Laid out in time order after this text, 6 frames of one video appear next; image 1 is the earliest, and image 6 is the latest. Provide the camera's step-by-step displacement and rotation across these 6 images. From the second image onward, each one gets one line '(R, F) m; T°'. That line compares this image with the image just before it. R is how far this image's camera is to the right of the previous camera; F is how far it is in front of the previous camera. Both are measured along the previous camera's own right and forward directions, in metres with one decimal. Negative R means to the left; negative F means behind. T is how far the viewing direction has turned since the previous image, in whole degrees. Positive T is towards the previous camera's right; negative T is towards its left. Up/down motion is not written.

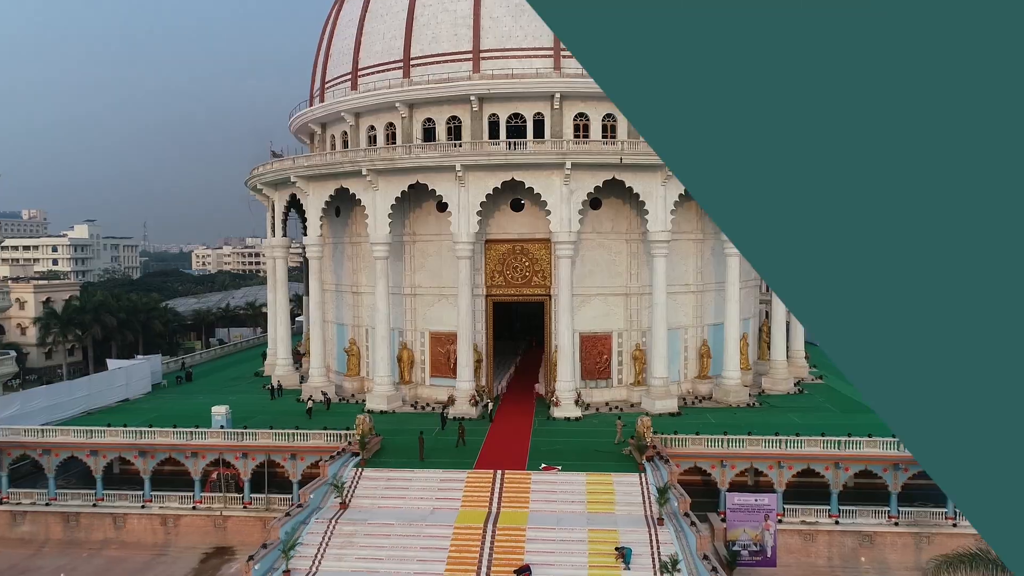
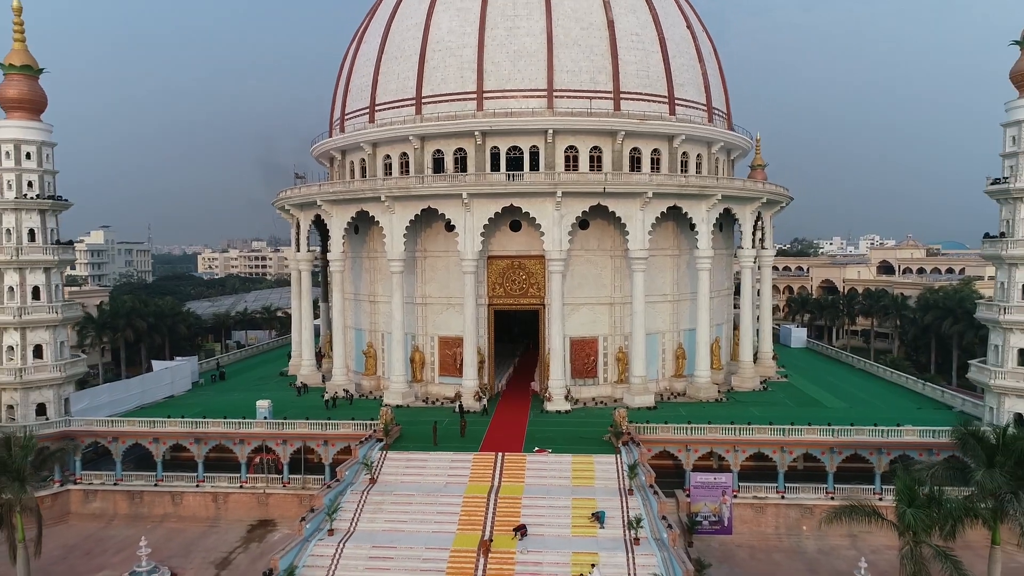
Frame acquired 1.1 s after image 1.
(0.0, -3.4) m; 0°
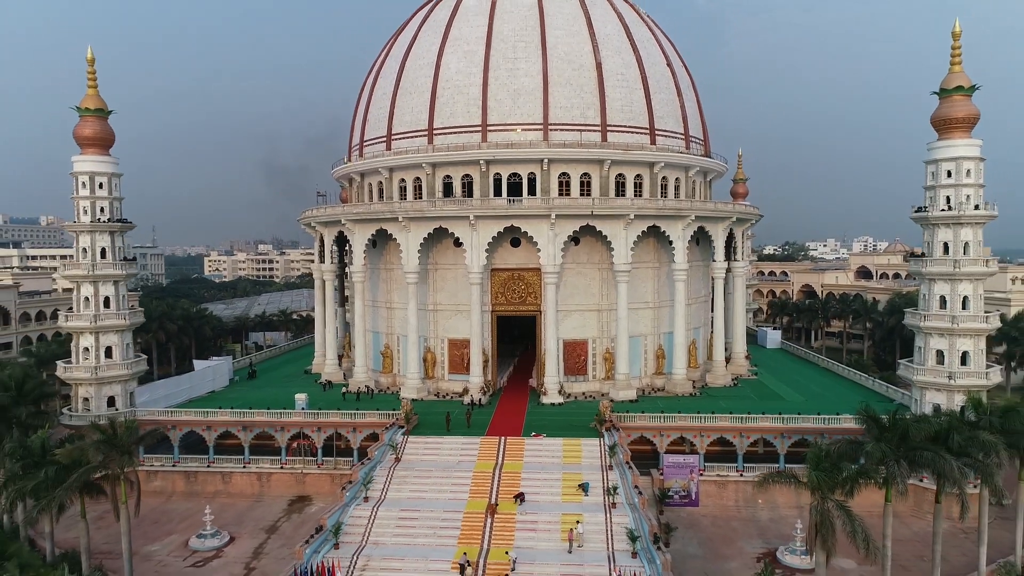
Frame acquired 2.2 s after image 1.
(-0.1, -3.9) m; 0°
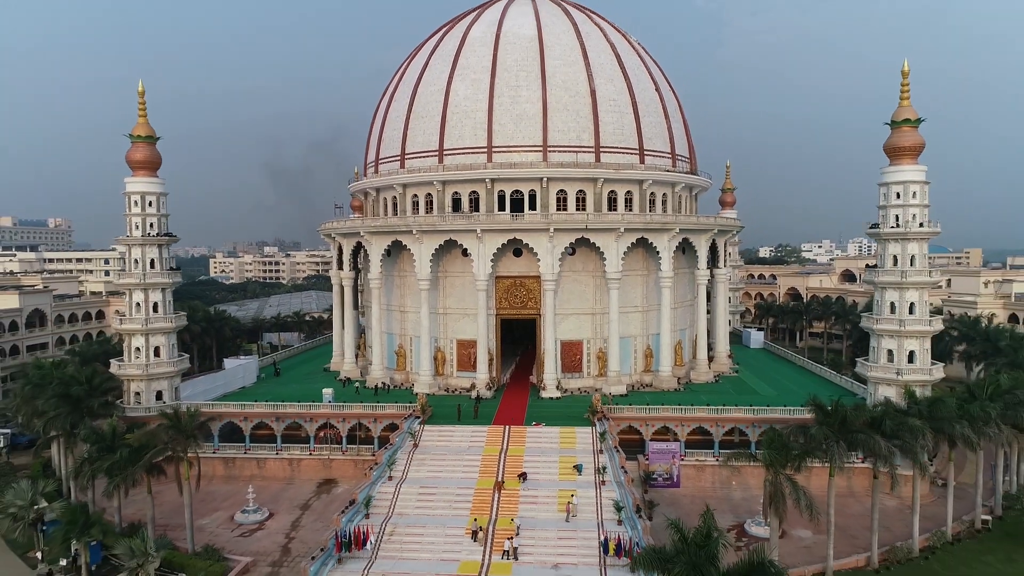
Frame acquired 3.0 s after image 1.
(-0.2, -3.3) m; 0°
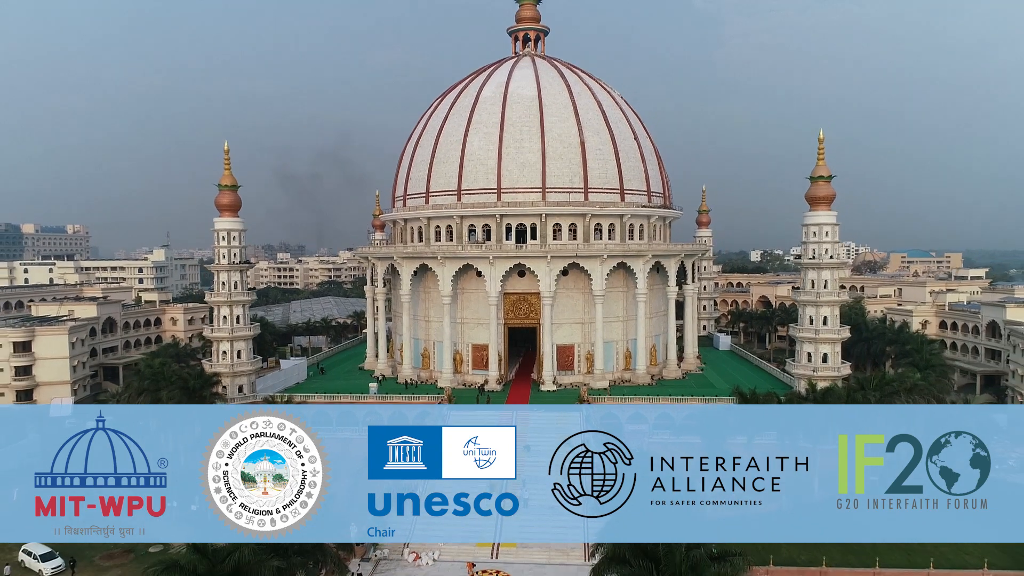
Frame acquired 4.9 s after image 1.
(-0.4, -8.0) m; 0°
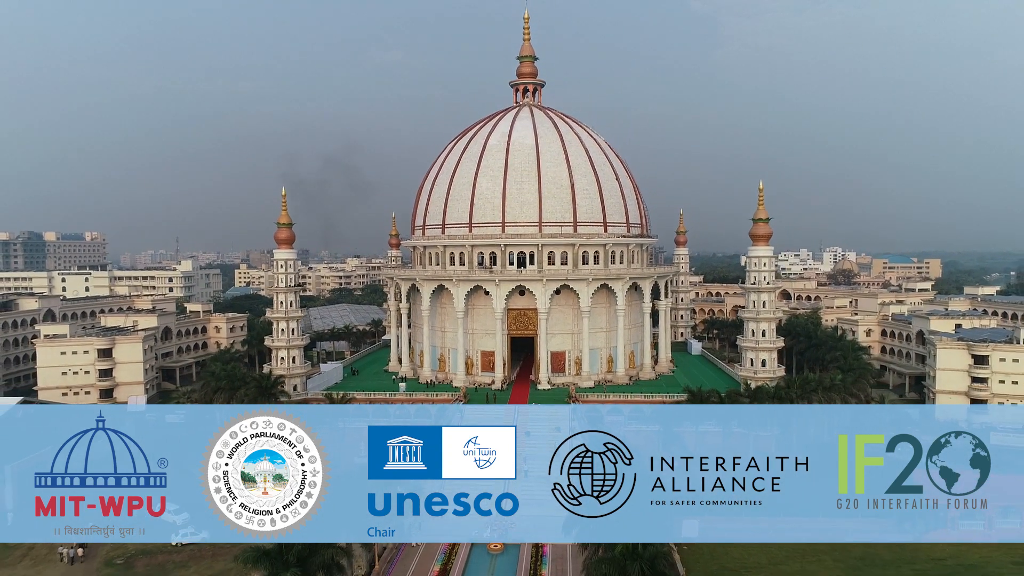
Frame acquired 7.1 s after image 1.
(-0.2, -8.9) m; 0°
